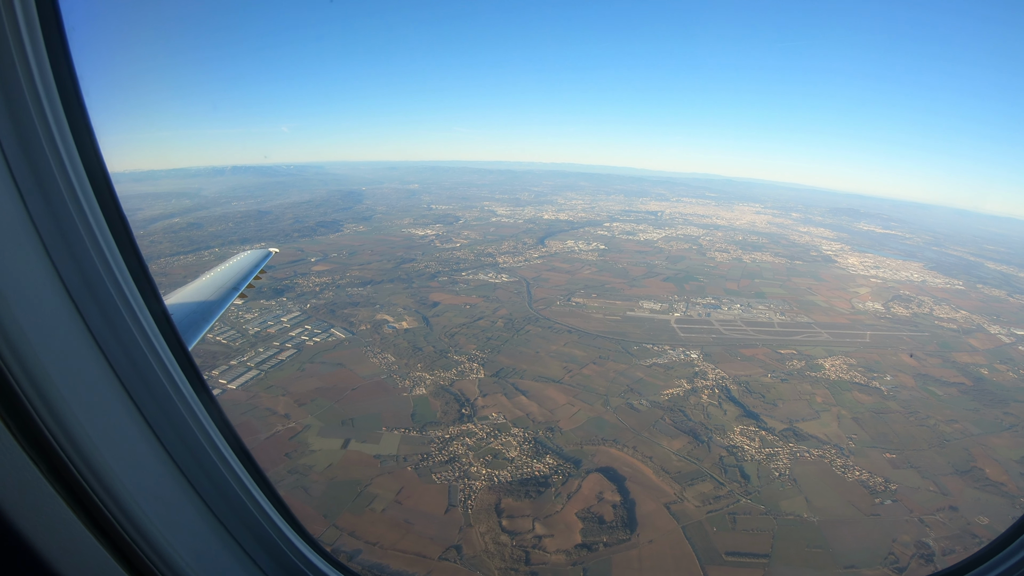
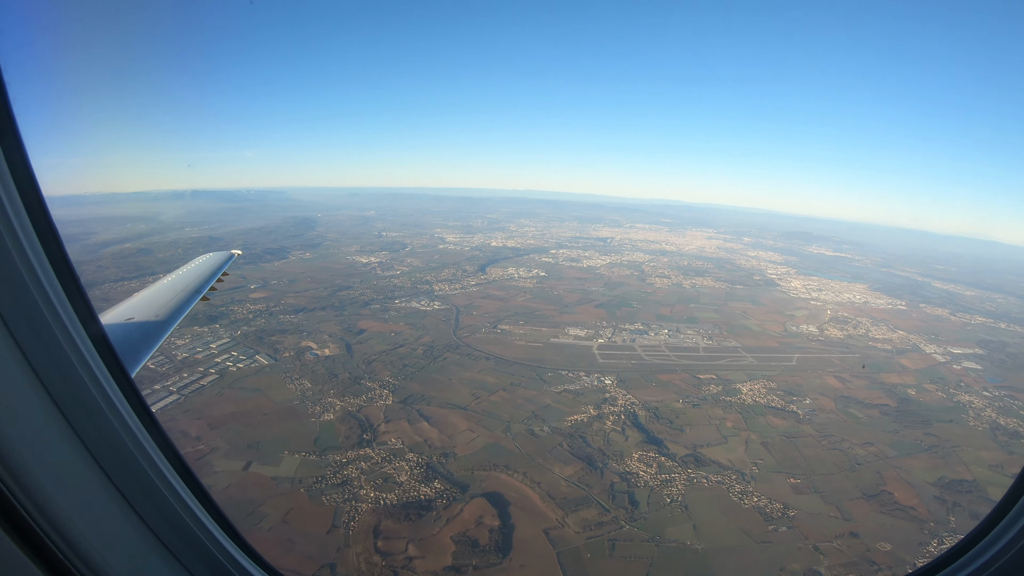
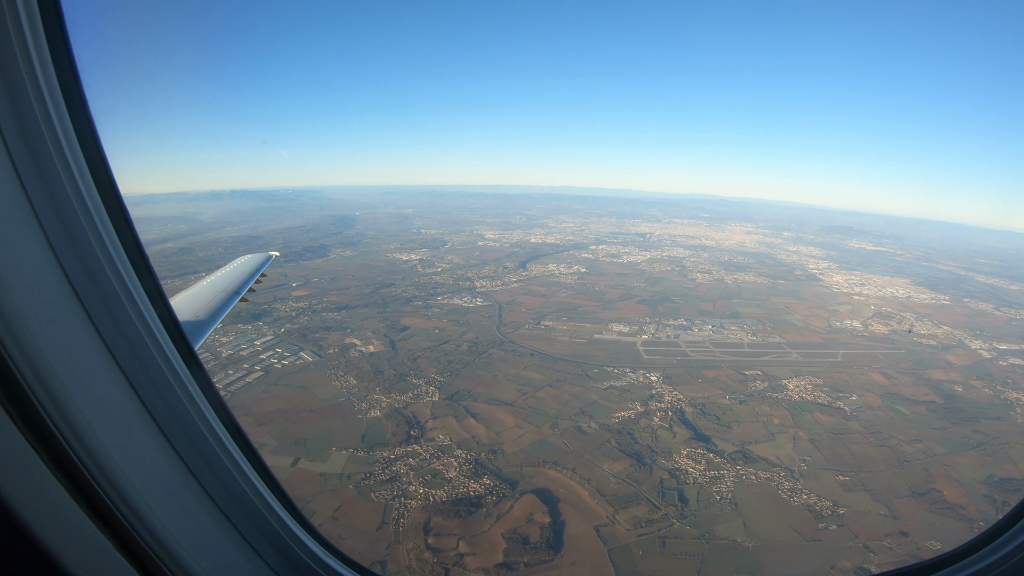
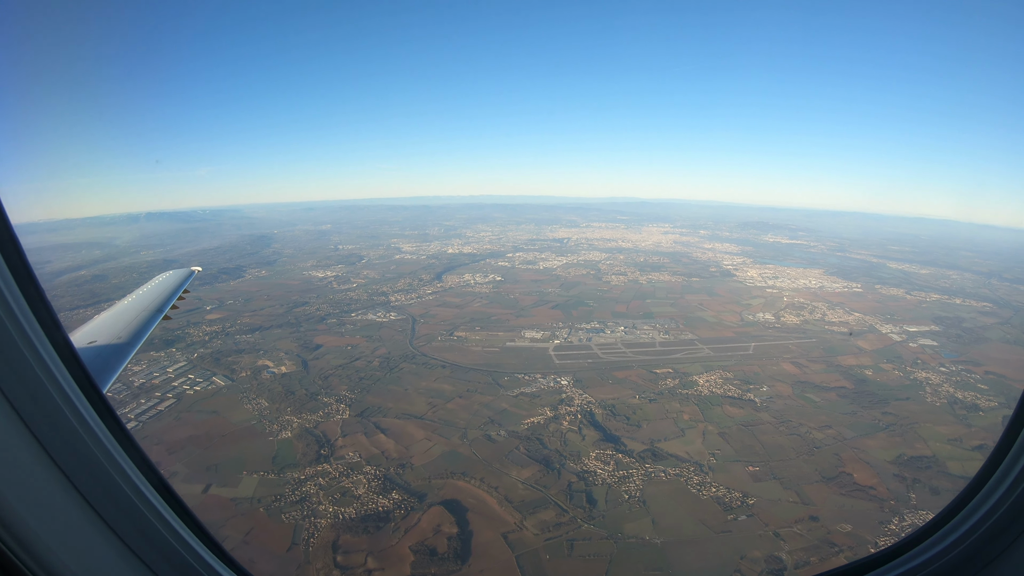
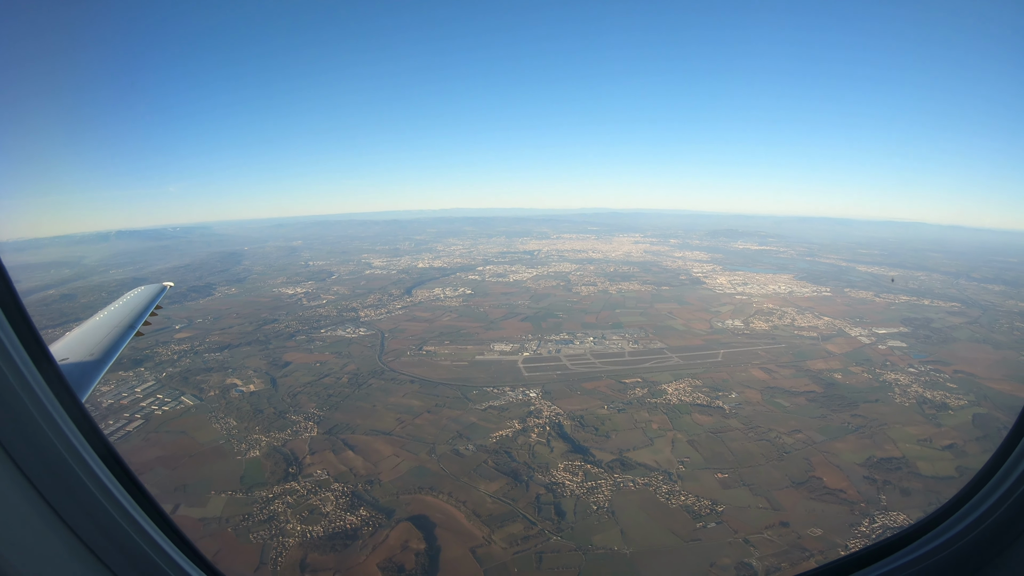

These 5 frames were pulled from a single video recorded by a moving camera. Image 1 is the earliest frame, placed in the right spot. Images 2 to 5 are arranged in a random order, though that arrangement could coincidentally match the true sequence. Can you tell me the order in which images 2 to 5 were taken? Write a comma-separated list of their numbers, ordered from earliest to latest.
3, 2, 4, 5
